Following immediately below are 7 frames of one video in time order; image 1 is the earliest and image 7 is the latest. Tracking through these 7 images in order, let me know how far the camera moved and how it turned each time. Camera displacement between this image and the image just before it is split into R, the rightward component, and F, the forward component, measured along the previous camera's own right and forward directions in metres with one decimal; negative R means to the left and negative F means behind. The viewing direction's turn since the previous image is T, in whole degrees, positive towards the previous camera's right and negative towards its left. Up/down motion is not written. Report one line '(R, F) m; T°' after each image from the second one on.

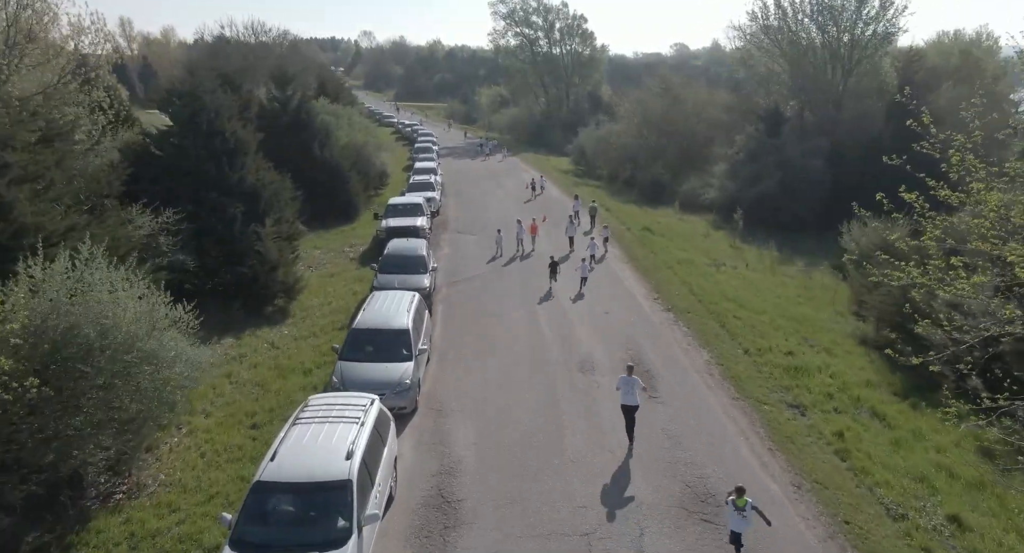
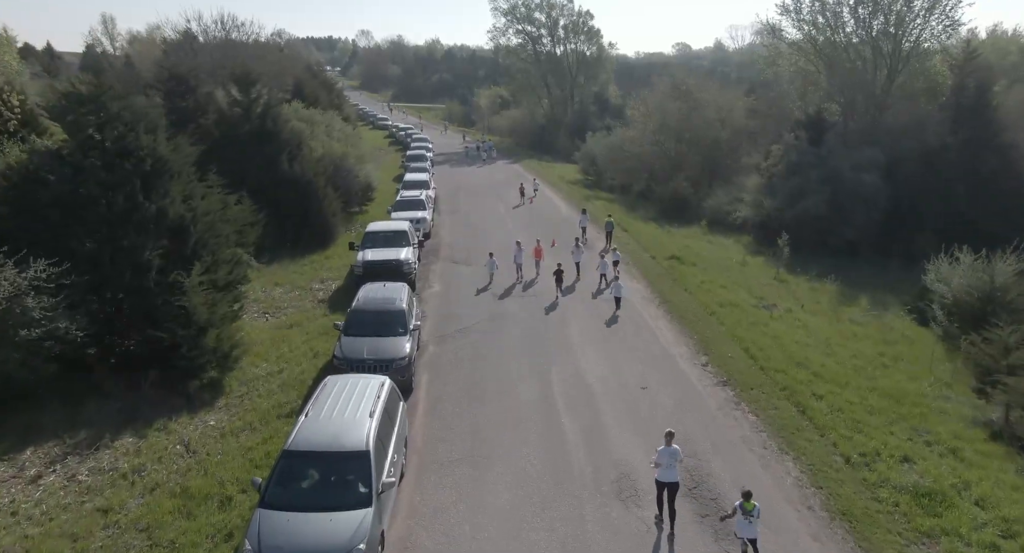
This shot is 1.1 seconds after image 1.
(-0.1, +4.6) m; 0°
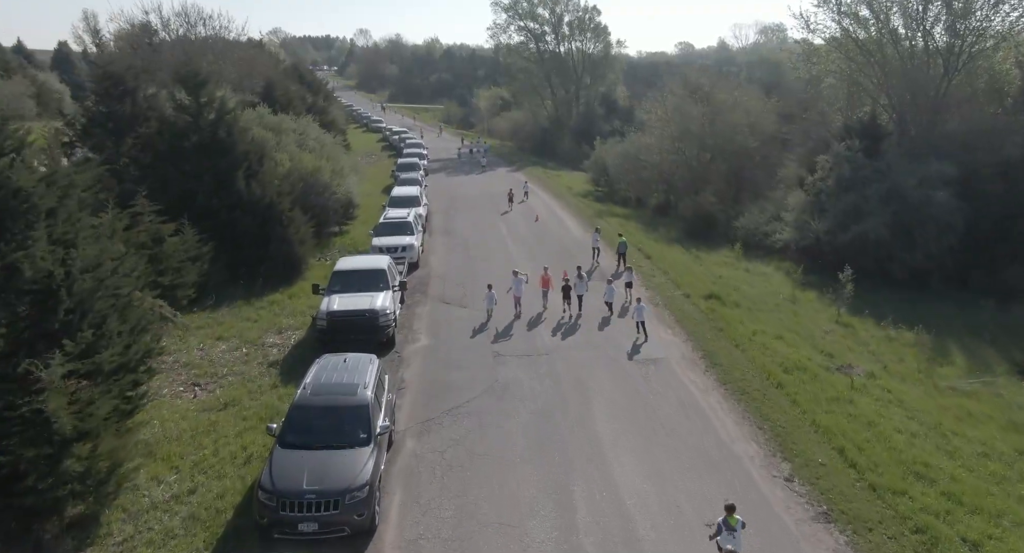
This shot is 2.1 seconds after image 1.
(-0.1, +4.4) m; 0°
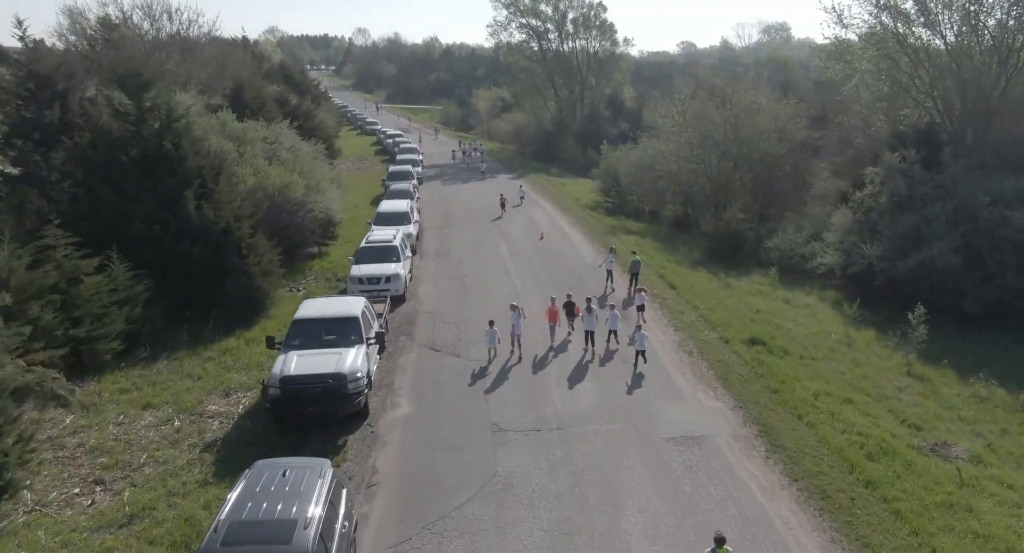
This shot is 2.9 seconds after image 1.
(-0.1, +3.5) m; 0°
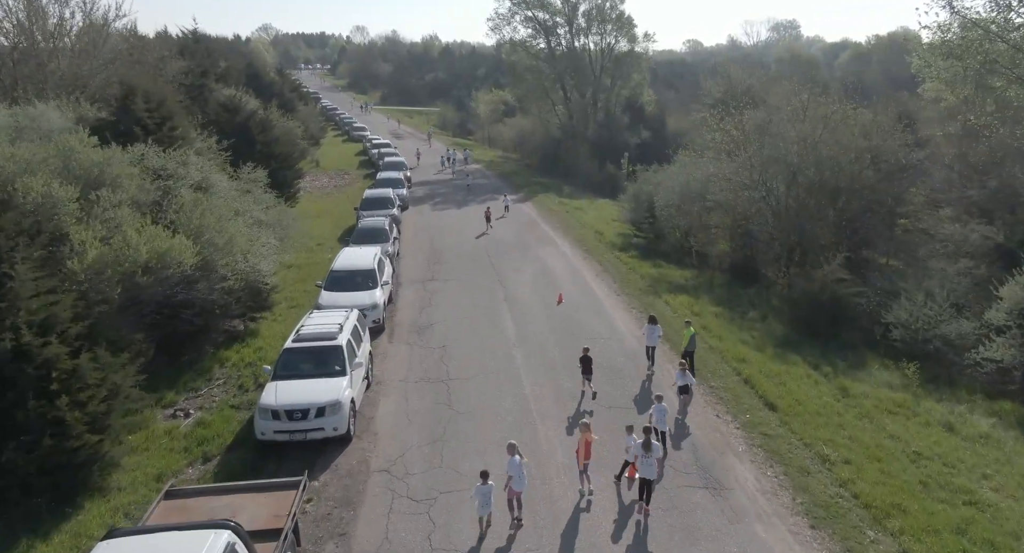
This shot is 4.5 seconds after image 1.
(-0.1, +8.0) m; 0°
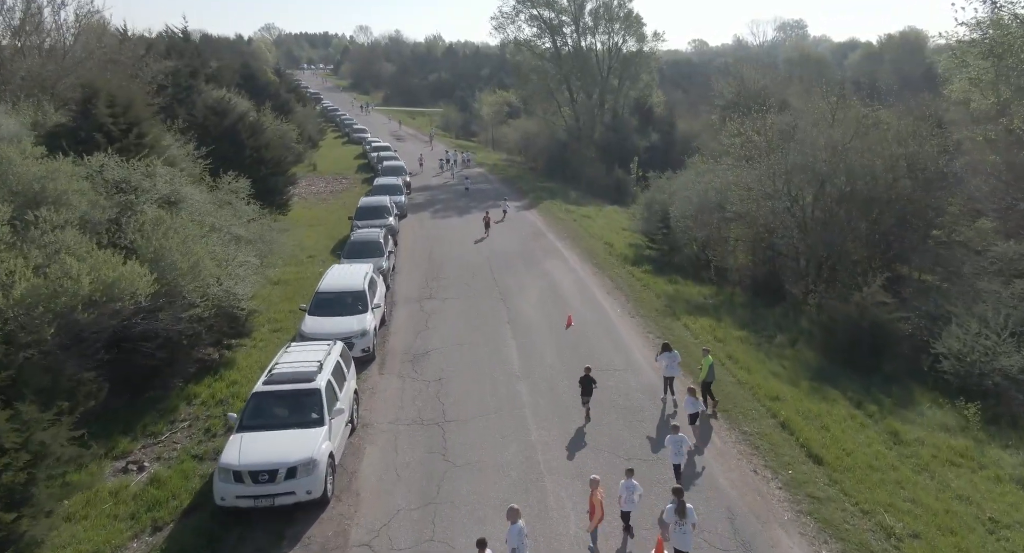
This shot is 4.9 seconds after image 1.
(0.0, +1.9) m; 0°
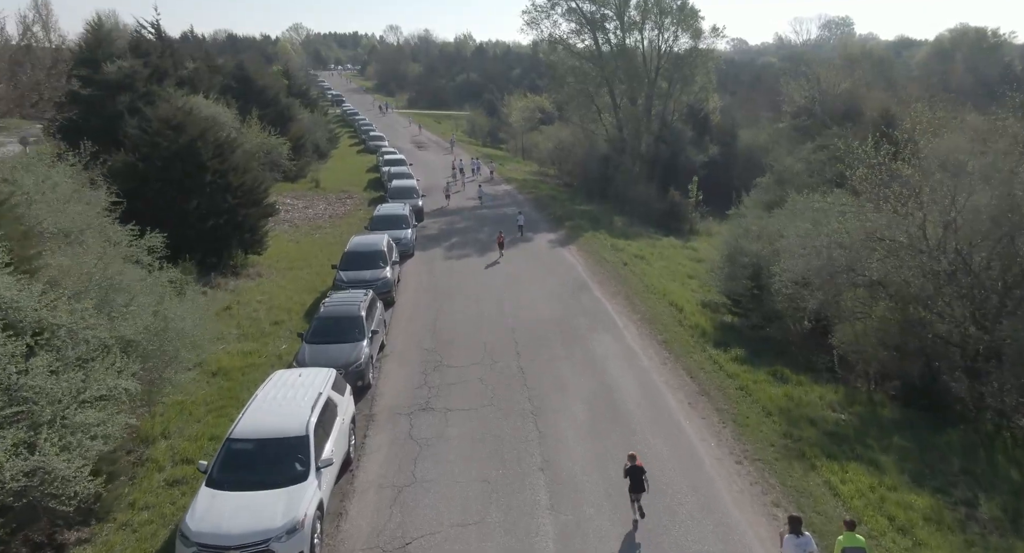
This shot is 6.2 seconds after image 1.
(-0.2, +7.3) m; -2°
